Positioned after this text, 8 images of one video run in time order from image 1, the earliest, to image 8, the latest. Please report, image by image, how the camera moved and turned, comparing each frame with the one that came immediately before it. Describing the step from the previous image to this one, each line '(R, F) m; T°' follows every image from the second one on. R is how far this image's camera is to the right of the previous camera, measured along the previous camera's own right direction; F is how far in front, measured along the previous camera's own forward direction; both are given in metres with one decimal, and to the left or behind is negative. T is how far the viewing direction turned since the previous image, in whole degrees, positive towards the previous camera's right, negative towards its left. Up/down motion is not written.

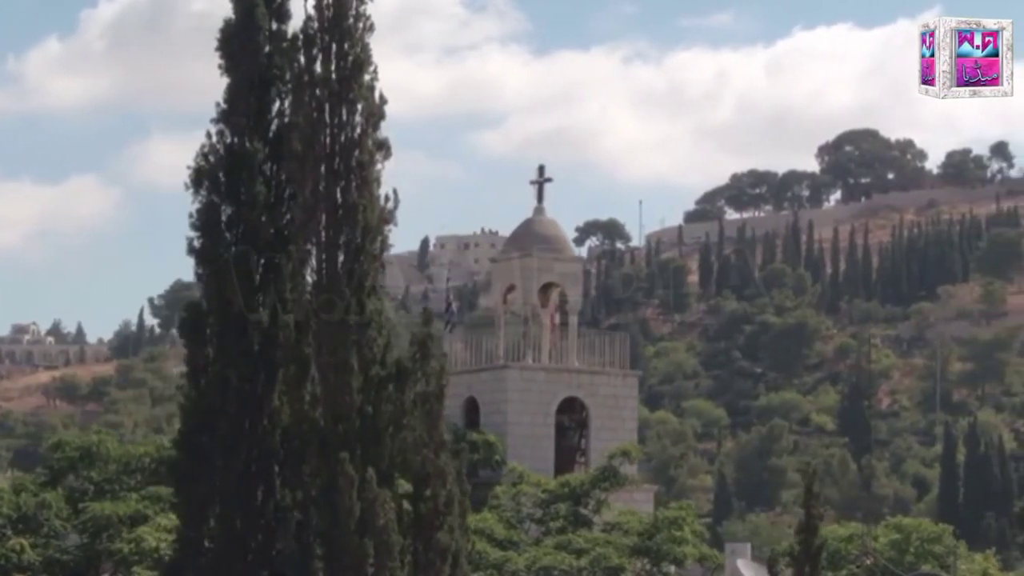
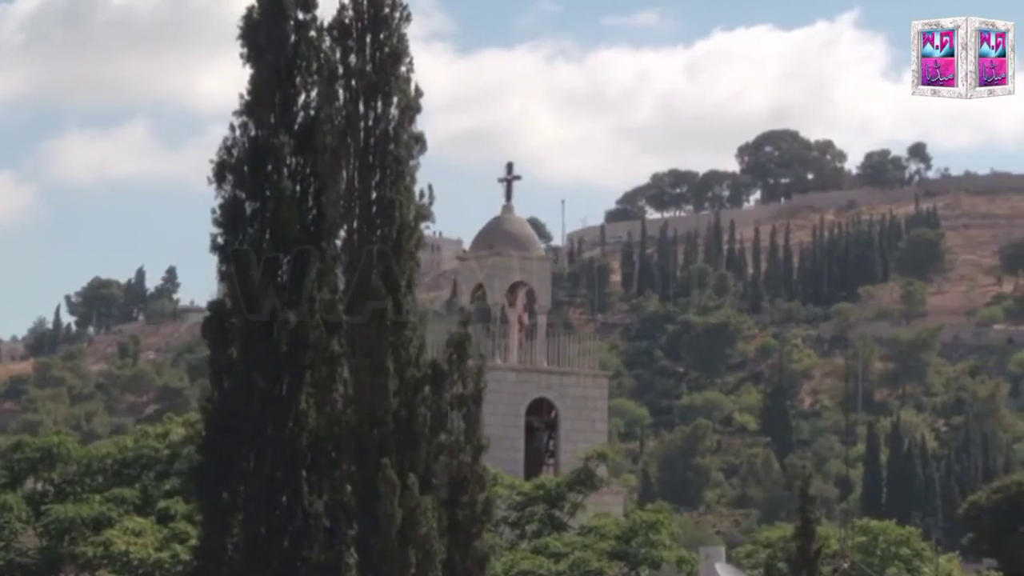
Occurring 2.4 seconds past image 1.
(-1.0, +0.5) m; +3°
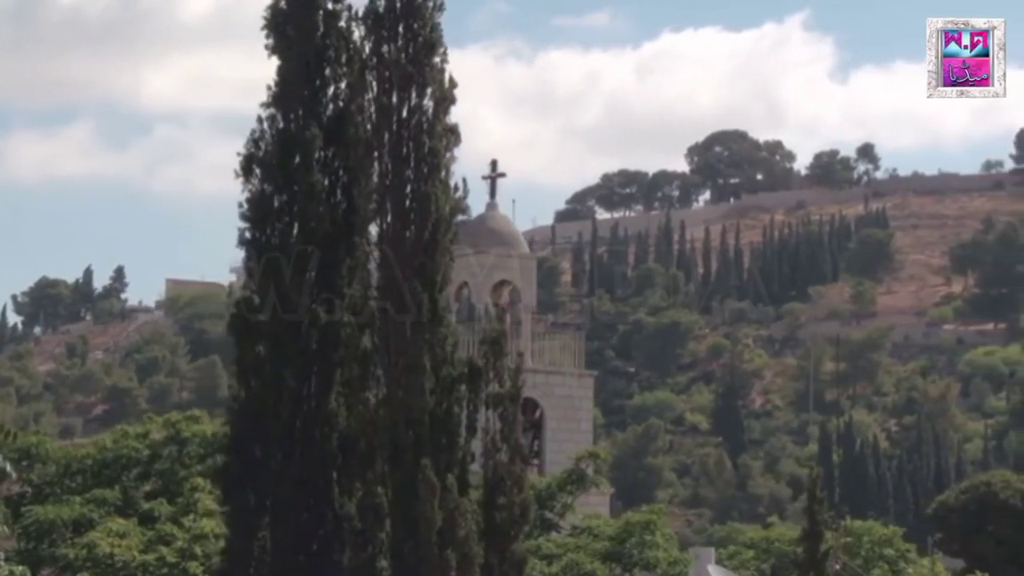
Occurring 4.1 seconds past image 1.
(-0.8, +0.3) m; +2°
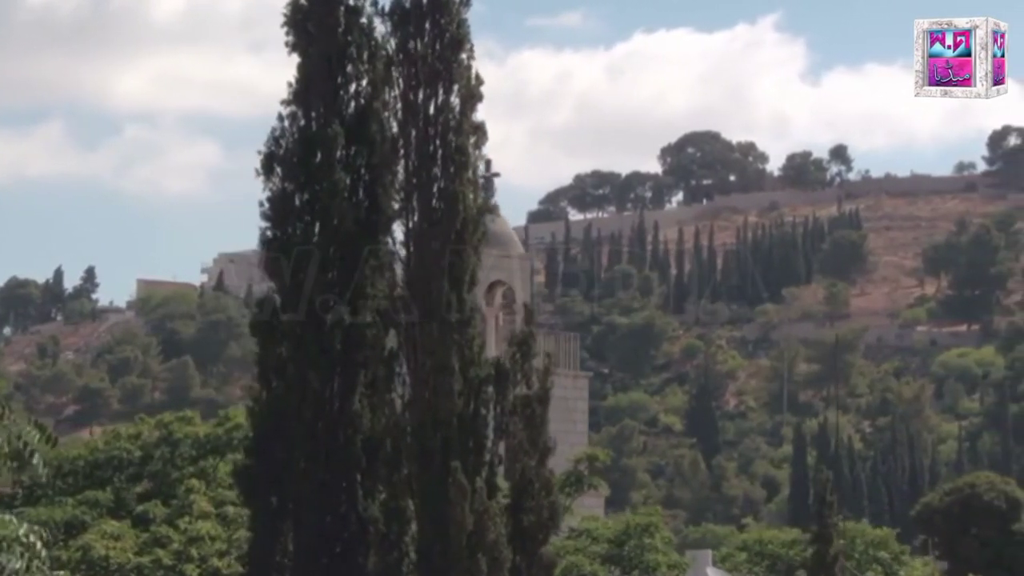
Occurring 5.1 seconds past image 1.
(-0.5, +0.2) m; +1°
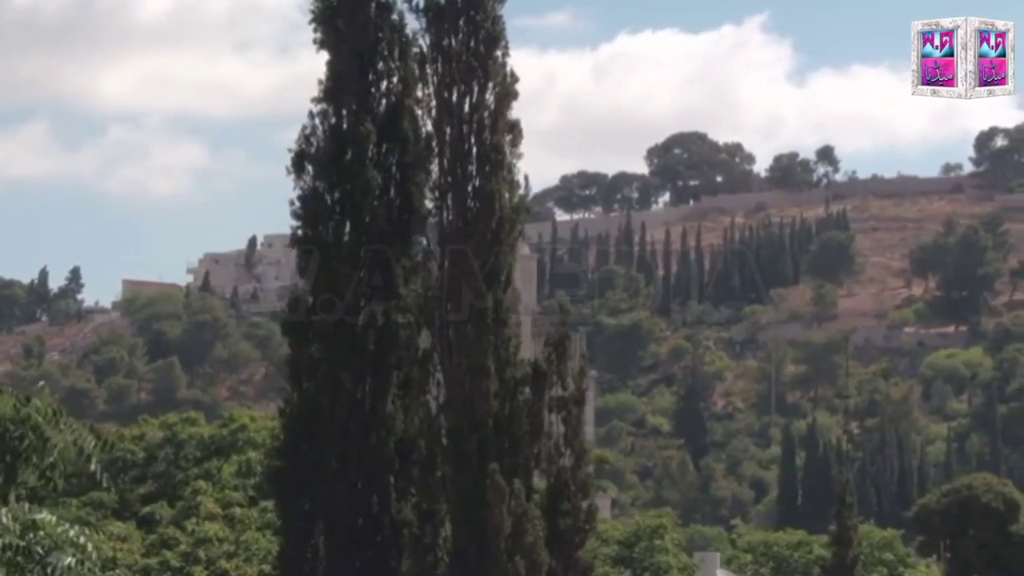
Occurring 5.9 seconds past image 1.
(-0.4, +0.2) m; +1°
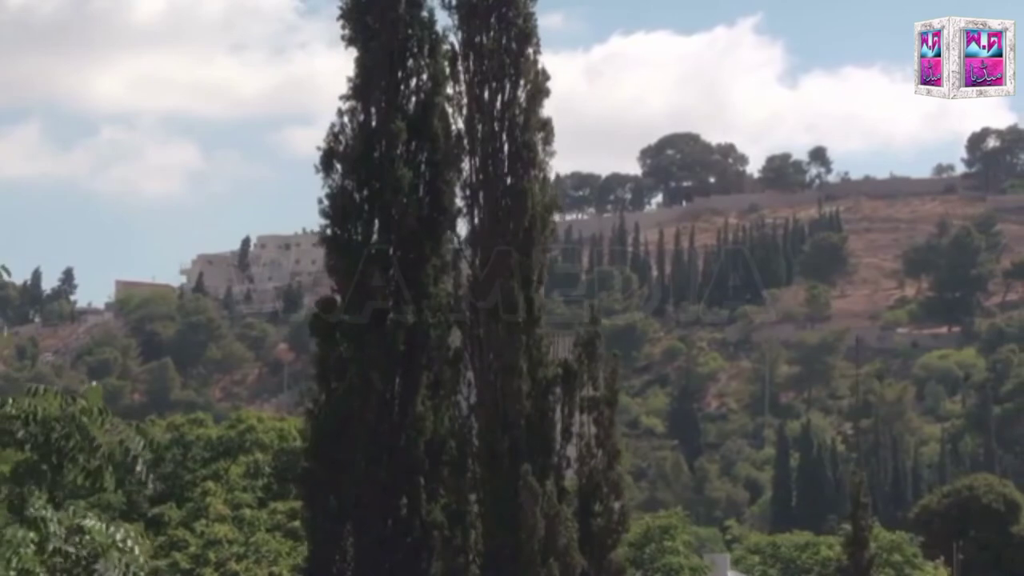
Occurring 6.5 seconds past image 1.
(-0.3, +0.1) m; 0°
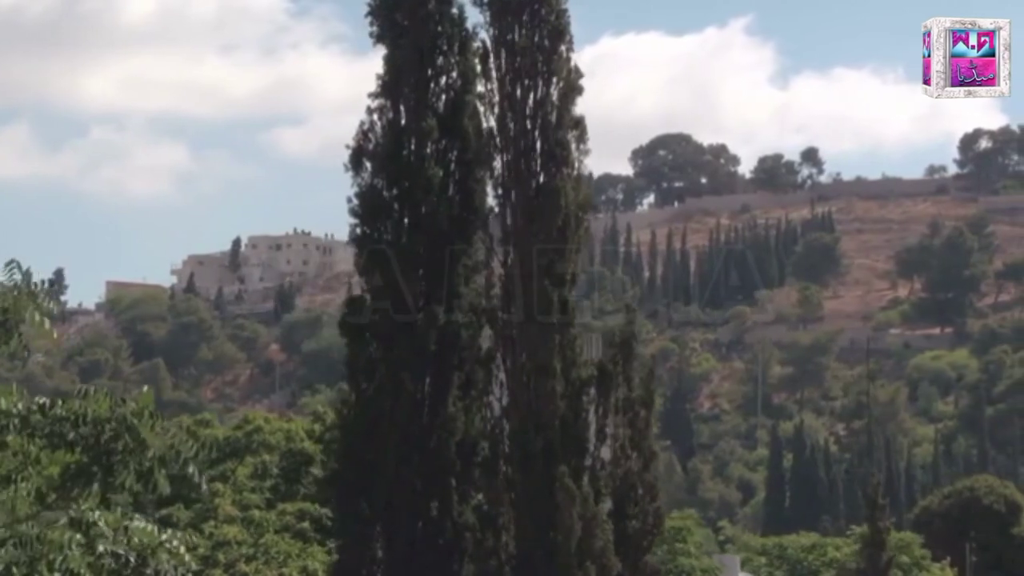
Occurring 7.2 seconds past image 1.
(-0.3, +0.2) m; 0°
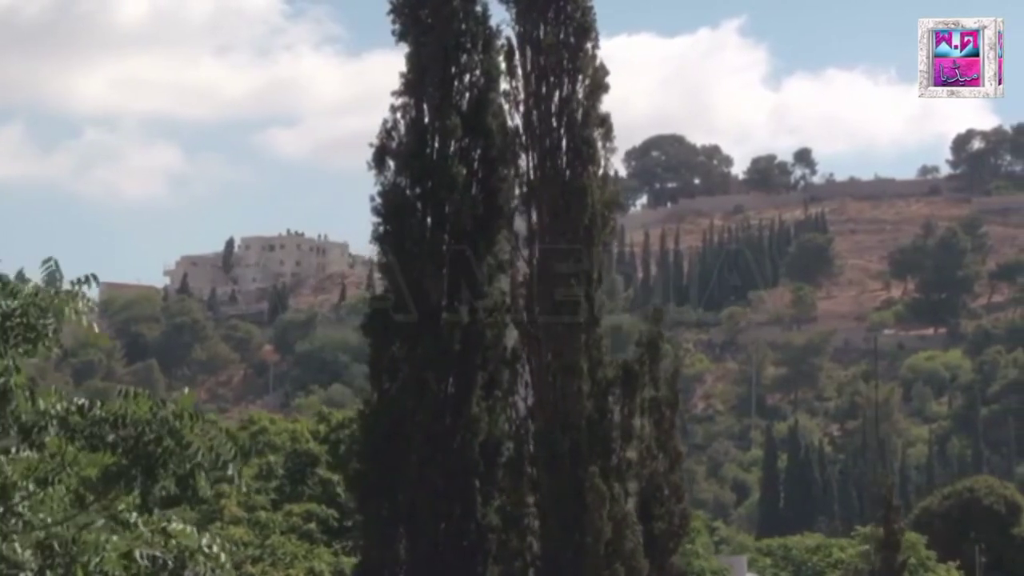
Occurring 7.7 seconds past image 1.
(-0.3, +0.1) m; 0°
